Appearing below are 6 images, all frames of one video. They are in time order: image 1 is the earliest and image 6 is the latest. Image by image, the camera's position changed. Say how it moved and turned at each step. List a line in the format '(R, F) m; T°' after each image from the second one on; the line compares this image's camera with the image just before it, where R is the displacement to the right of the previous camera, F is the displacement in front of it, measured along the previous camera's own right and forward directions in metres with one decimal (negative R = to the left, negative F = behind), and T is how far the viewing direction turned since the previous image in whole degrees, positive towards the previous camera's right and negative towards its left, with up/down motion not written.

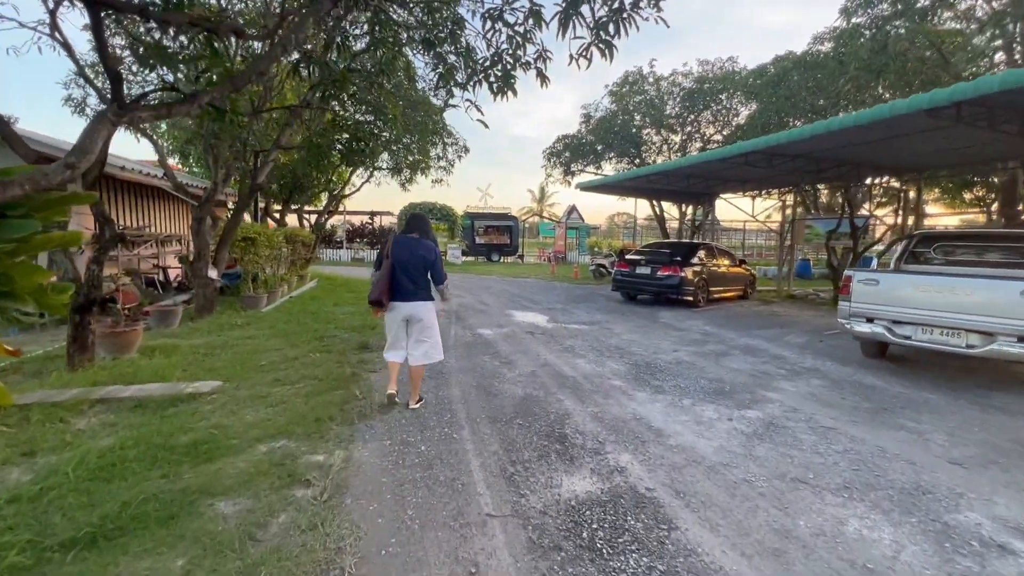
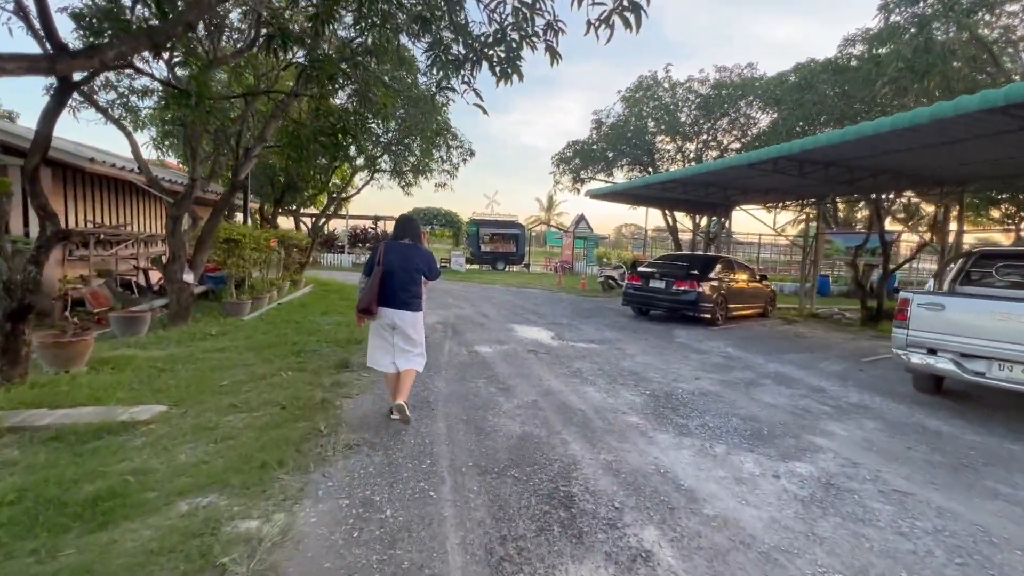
(+0.1, +0.8) m; -1°
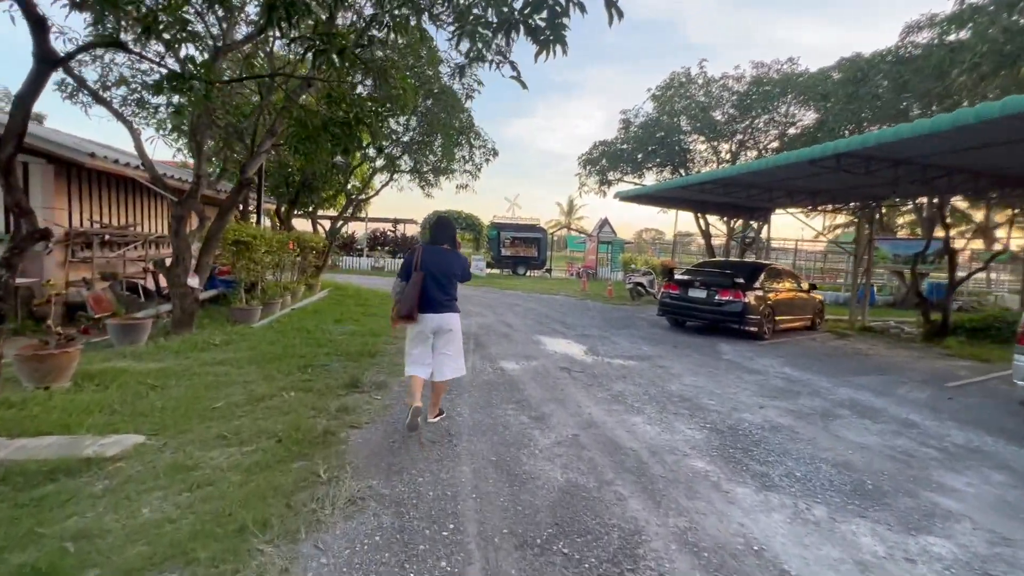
(-0.2, +0.8) m; -2°
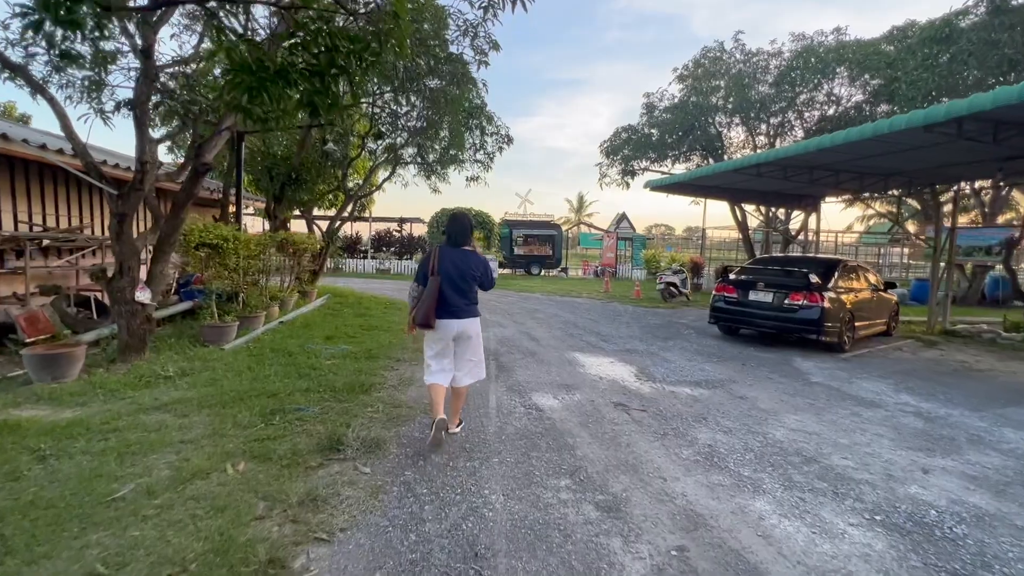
(-0.3, +1.6) m; -1°
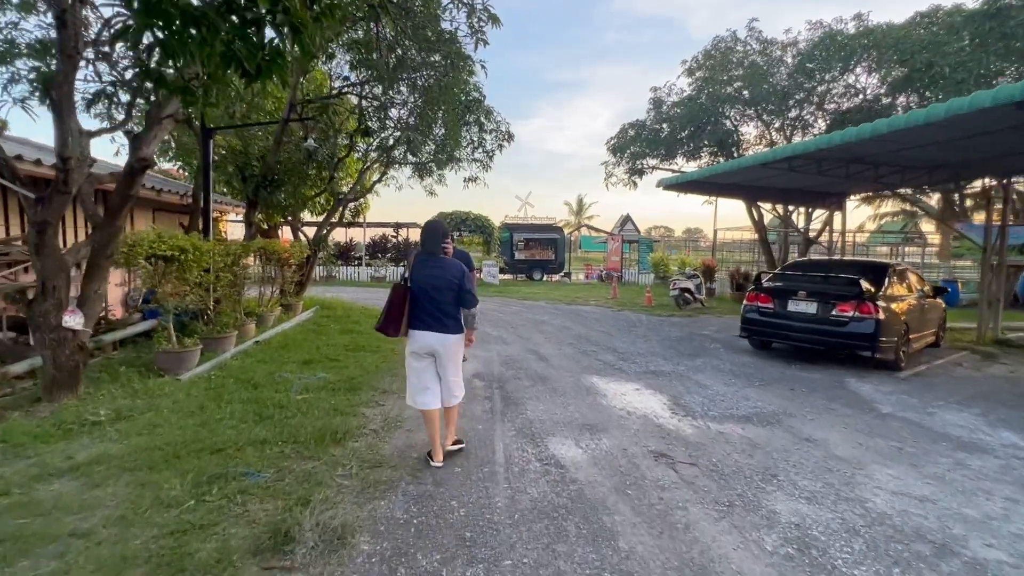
(-0.1, +1.1) m; 0°
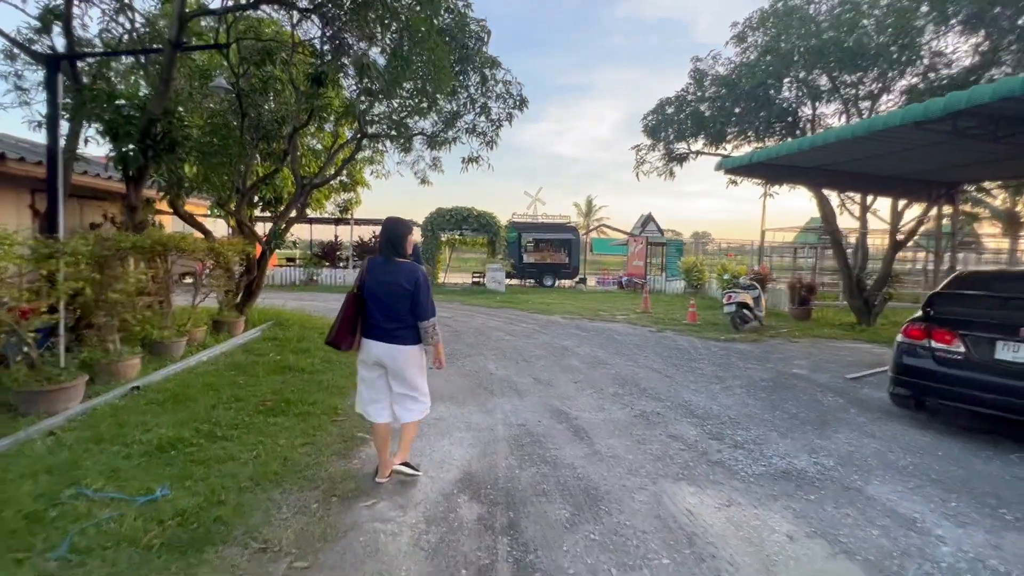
(-0.1, +3.0) m; -1°
